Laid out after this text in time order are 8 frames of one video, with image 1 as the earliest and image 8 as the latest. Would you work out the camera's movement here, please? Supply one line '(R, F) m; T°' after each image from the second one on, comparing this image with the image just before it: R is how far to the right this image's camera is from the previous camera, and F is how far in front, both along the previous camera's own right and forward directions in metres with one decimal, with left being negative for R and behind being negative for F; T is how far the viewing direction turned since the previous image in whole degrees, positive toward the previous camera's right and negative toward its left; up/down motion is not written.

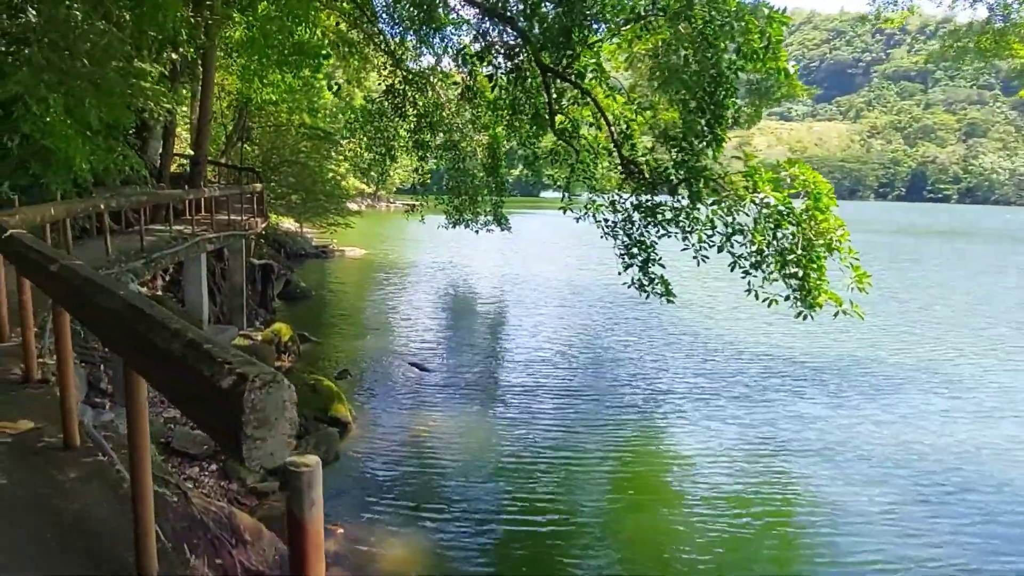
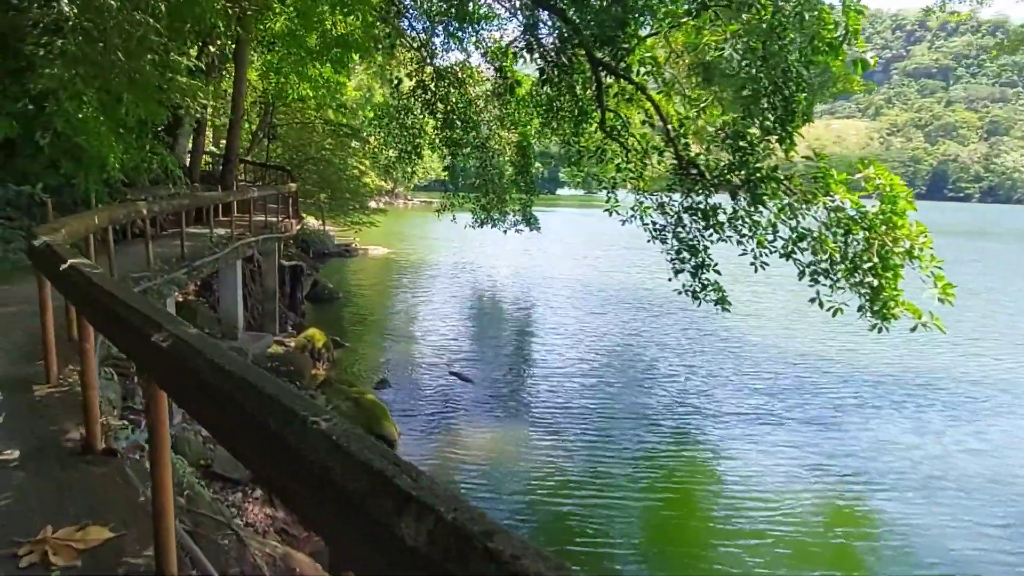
(-0.4, +0.4) m; -1°
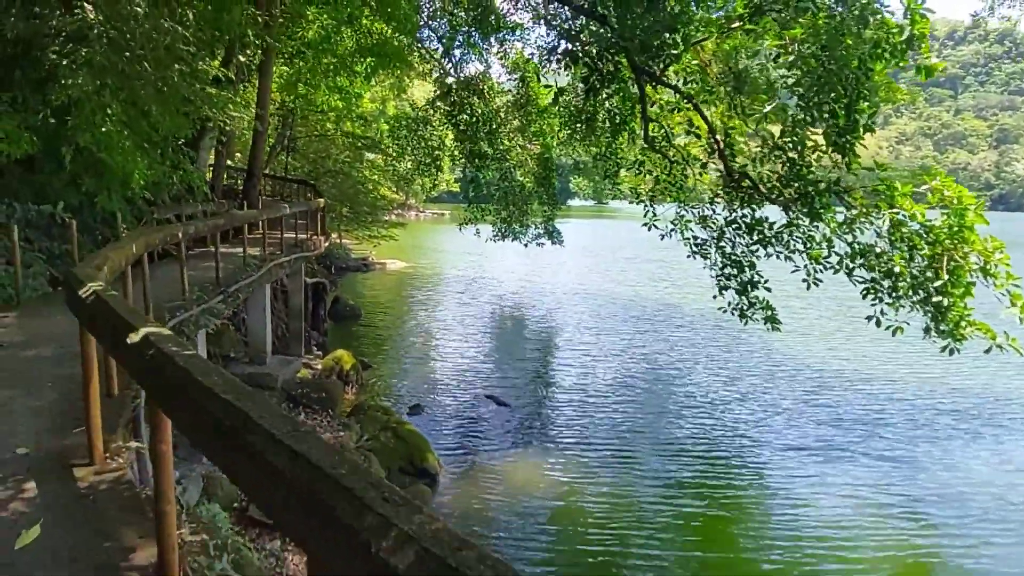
(-0.3, +0.4) m; -1°
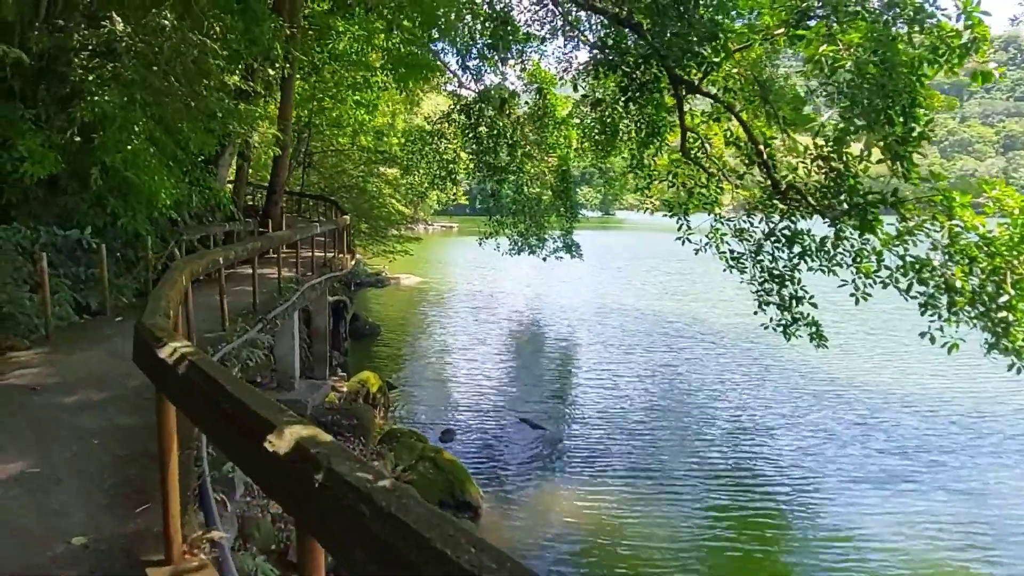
(-0.3, +0.3) m; -1°
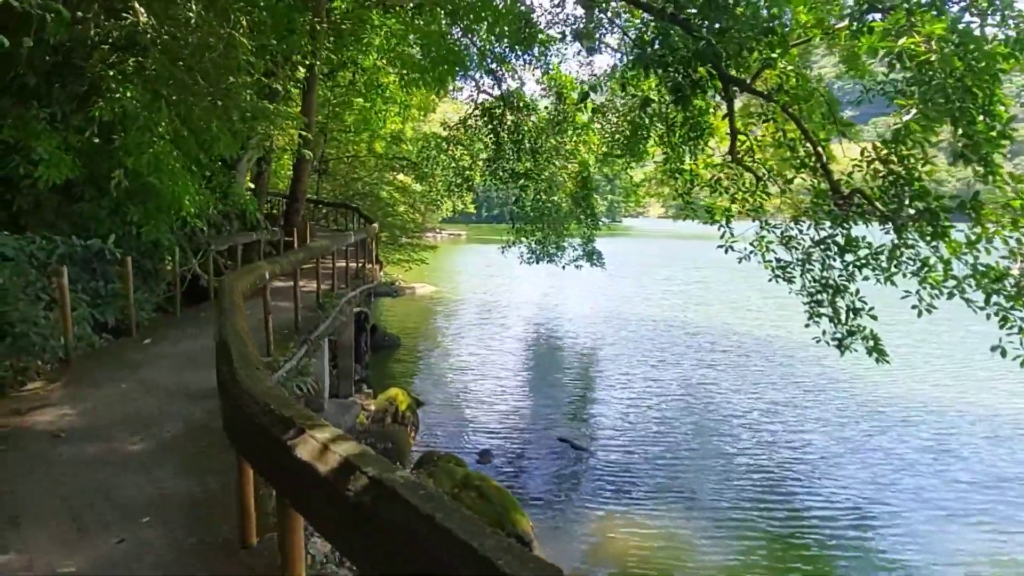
(-0.3, +0.4) m; 0°
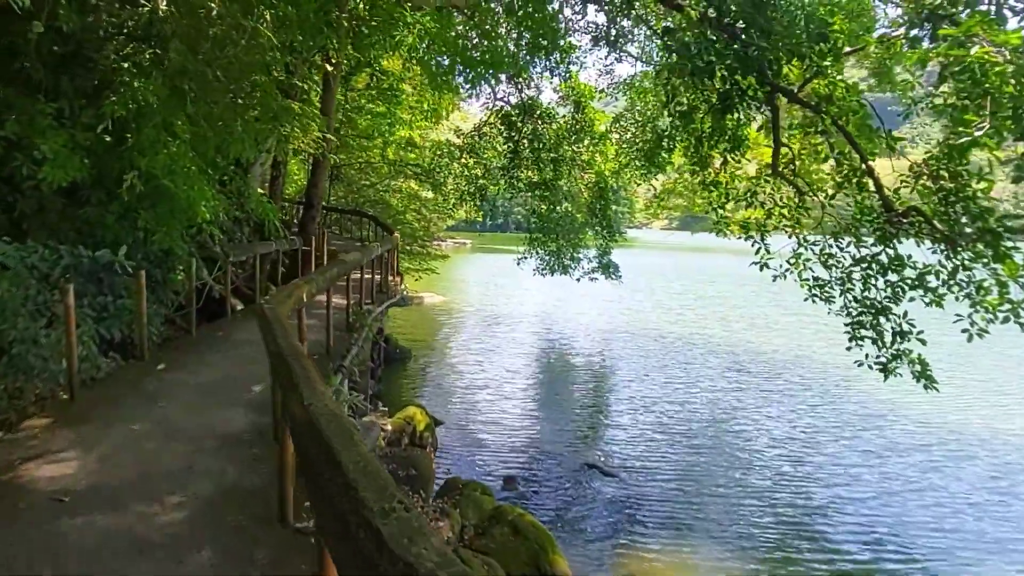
(-0.3, +0.4) m; 0°
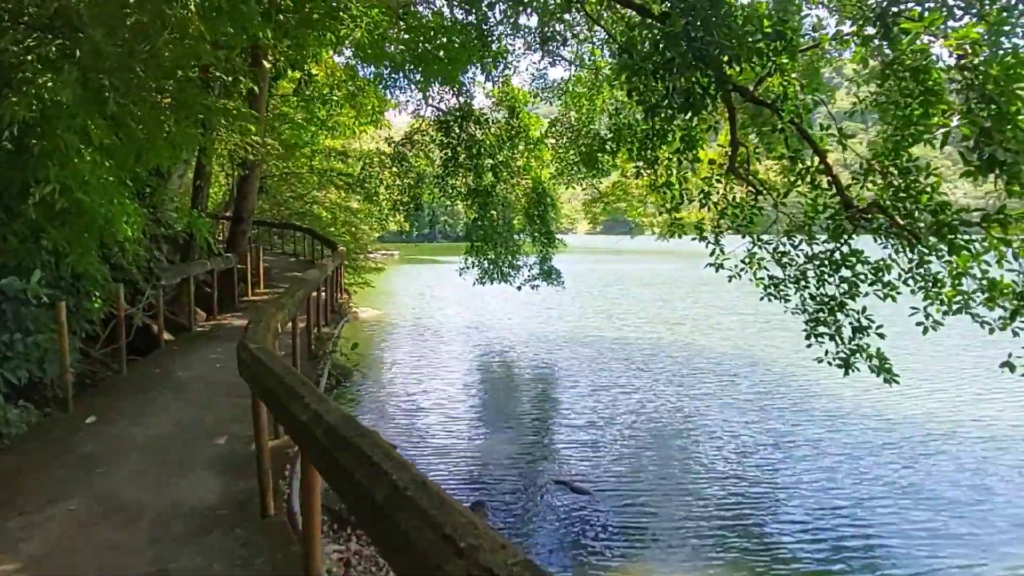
(-0.3, +0.4) m; +6°
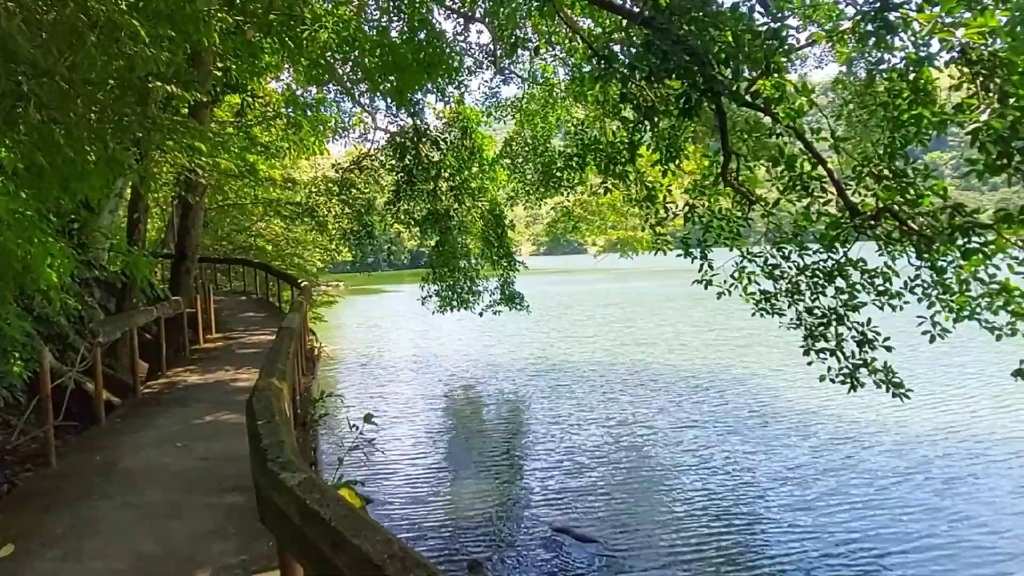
(-0.3, +0.6) m; +5°
